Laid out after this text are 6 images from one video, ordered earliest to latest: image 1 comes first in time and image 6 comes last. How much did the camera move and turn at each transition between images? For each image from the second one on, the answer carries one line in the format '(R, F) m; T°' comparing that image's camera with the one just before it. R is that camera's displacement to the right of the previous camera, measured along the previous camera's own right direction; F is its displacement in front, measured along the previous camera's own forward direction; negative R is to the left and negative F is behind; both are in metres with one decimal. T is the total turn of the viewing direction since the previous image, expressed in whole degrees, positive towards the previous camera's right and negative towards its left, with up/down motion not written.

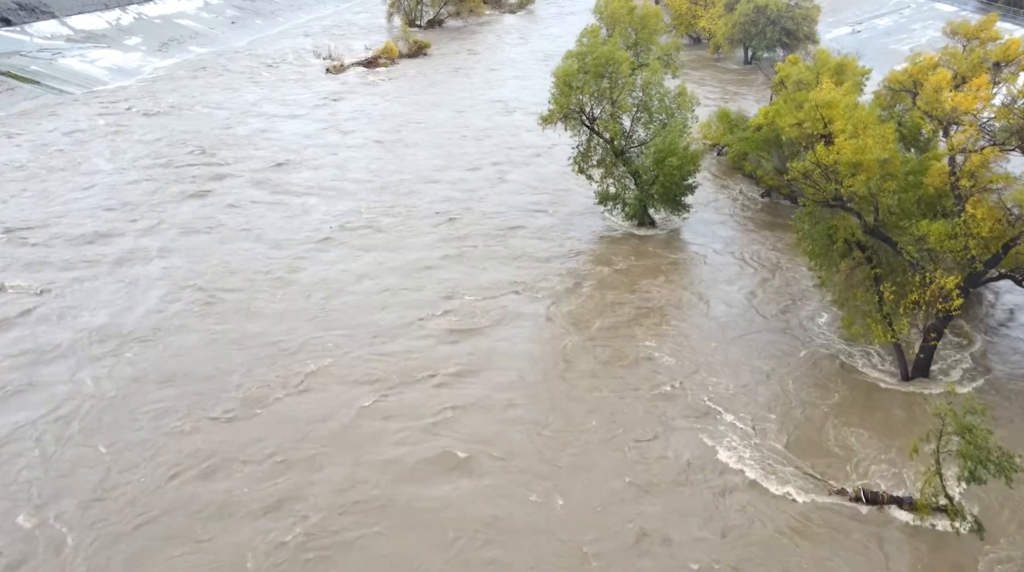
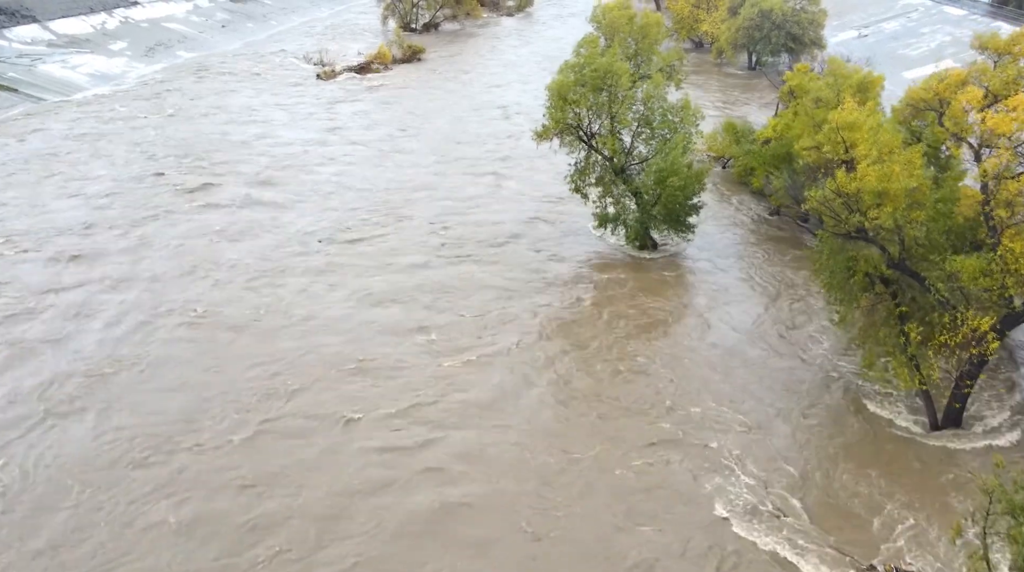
(+0.1, +1.1) m; 0°
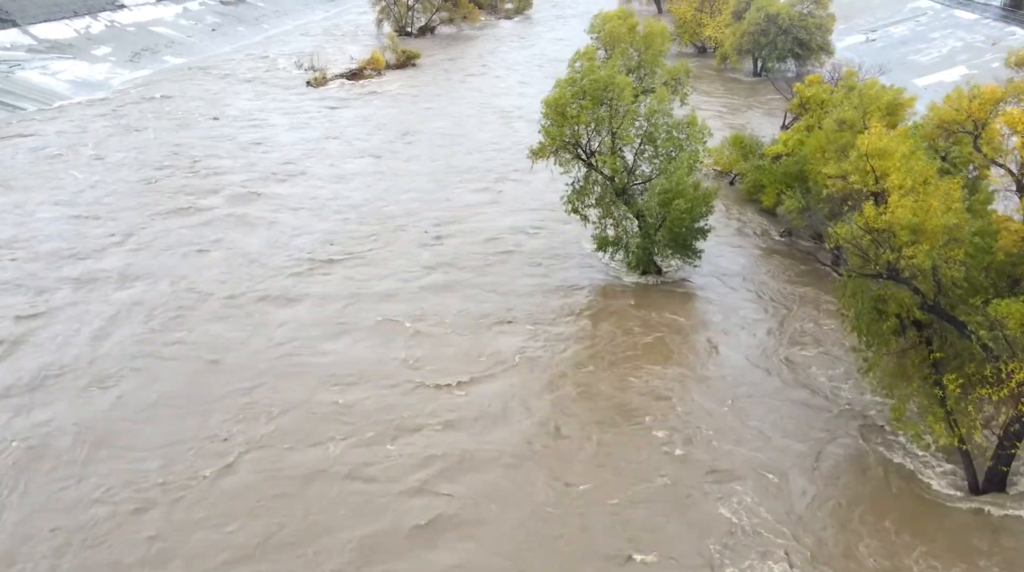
(+0.1, +1.1) m; 0°
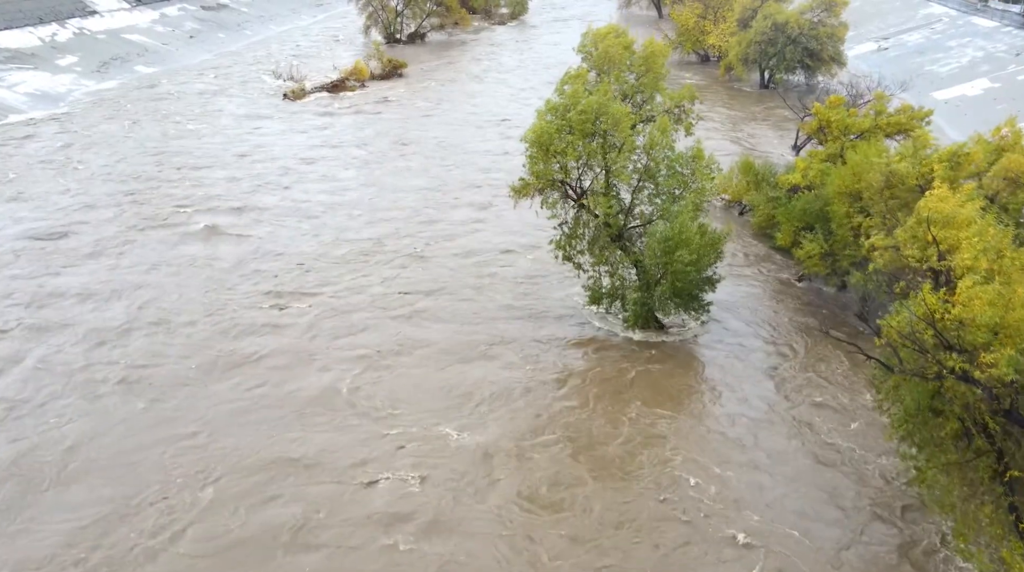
(+0.3, +2.0) m; 0°
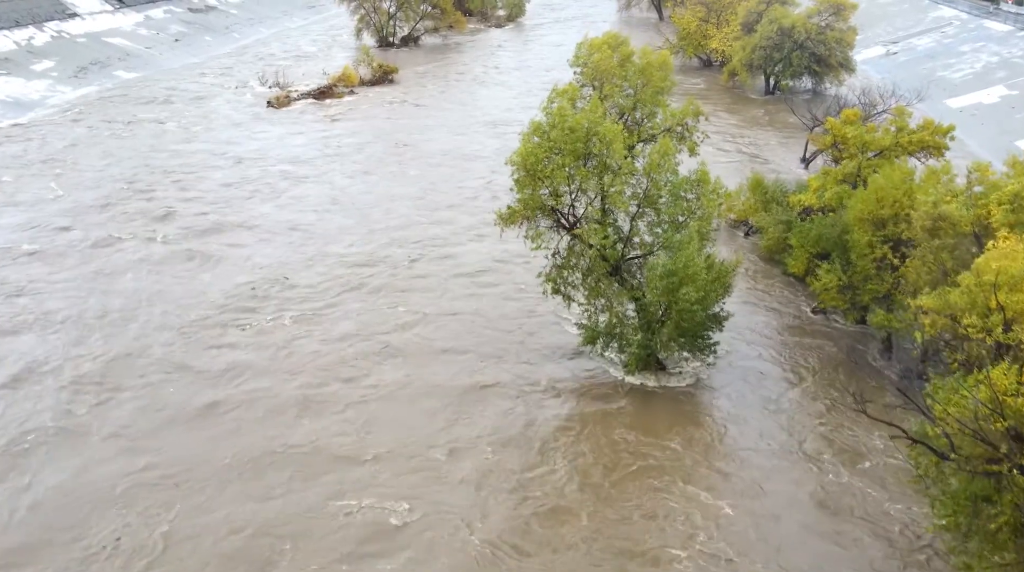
(+0.2, +1.3) m; 0°
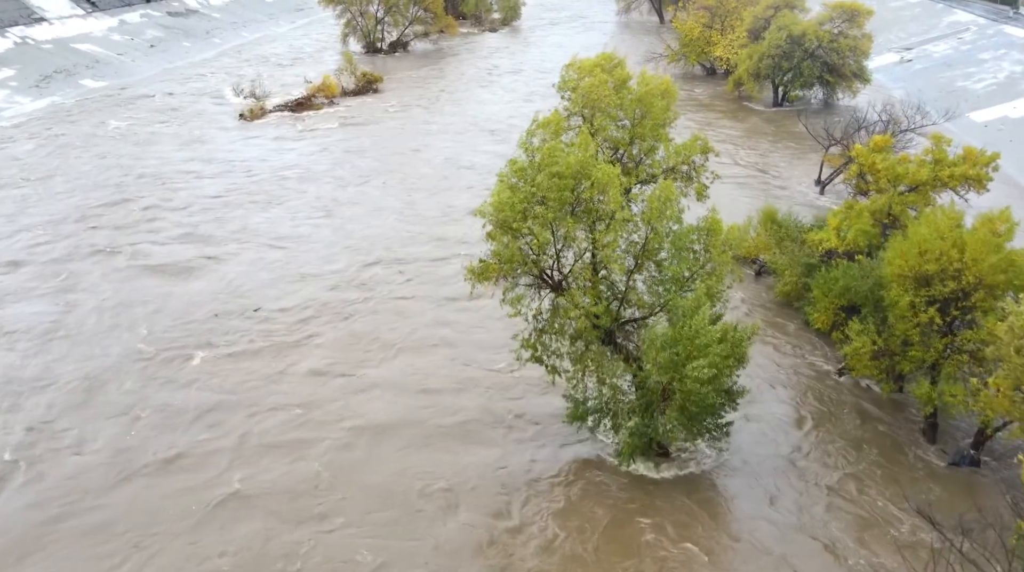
(+0.3, +1.9) m; 0°
